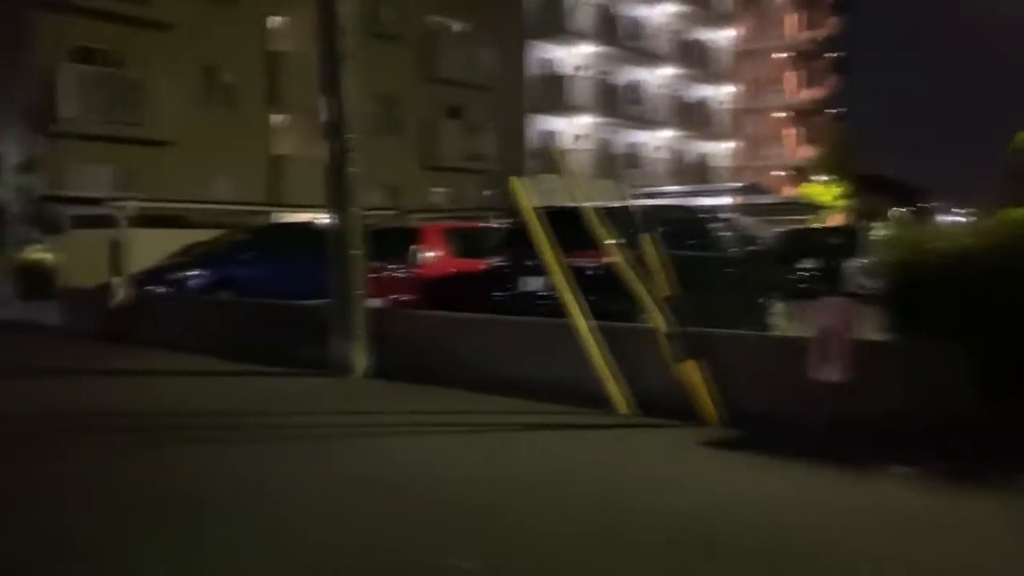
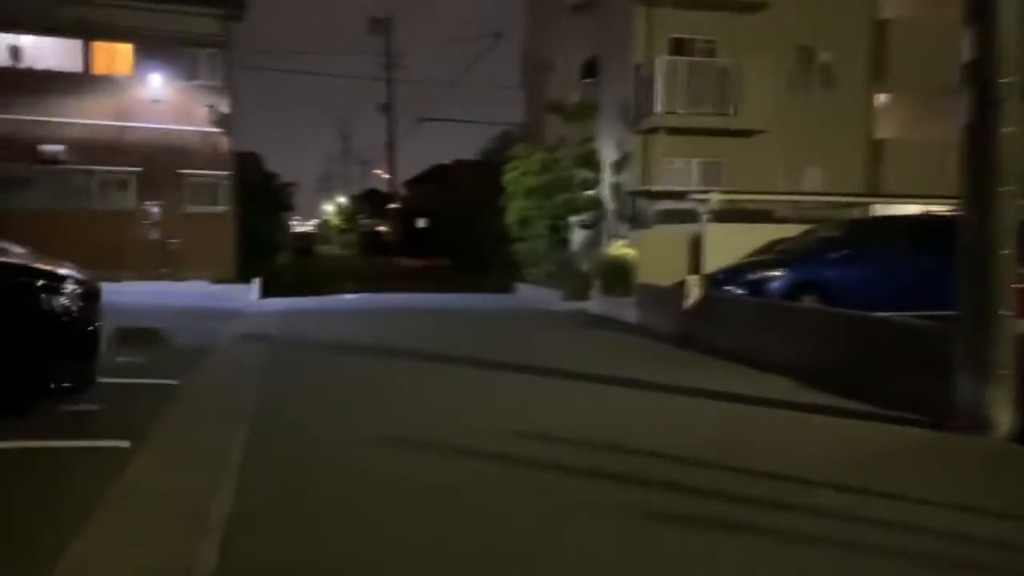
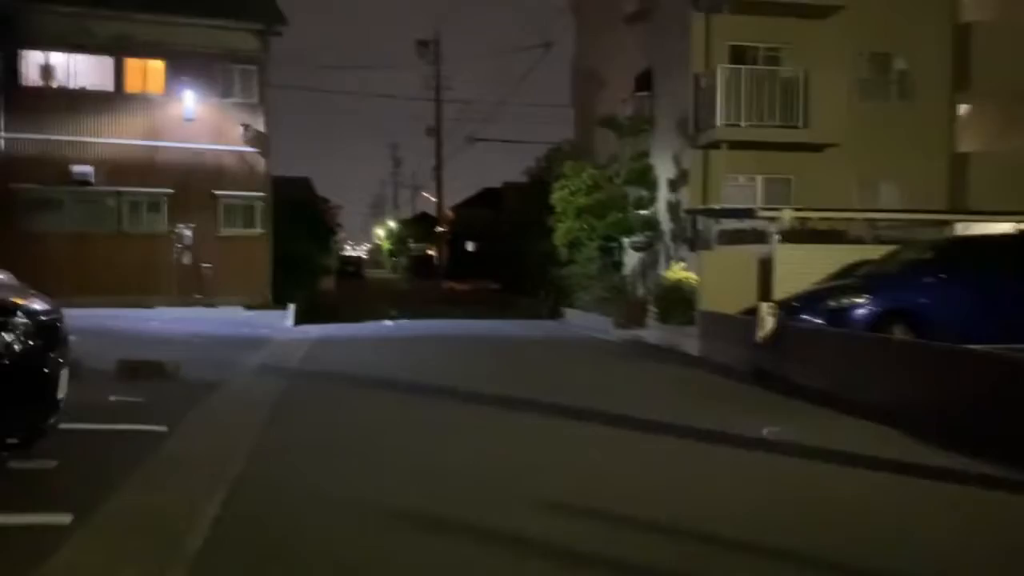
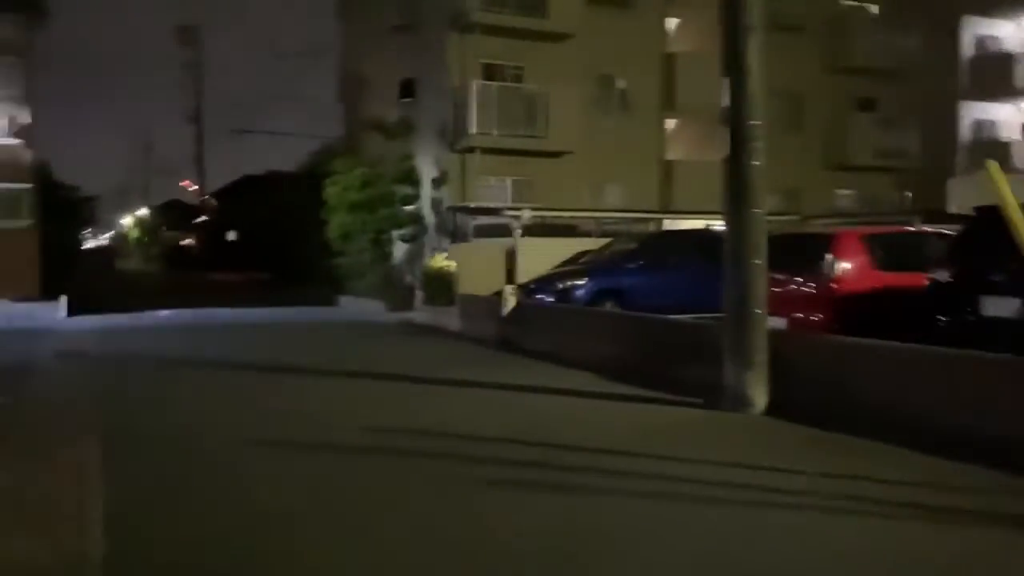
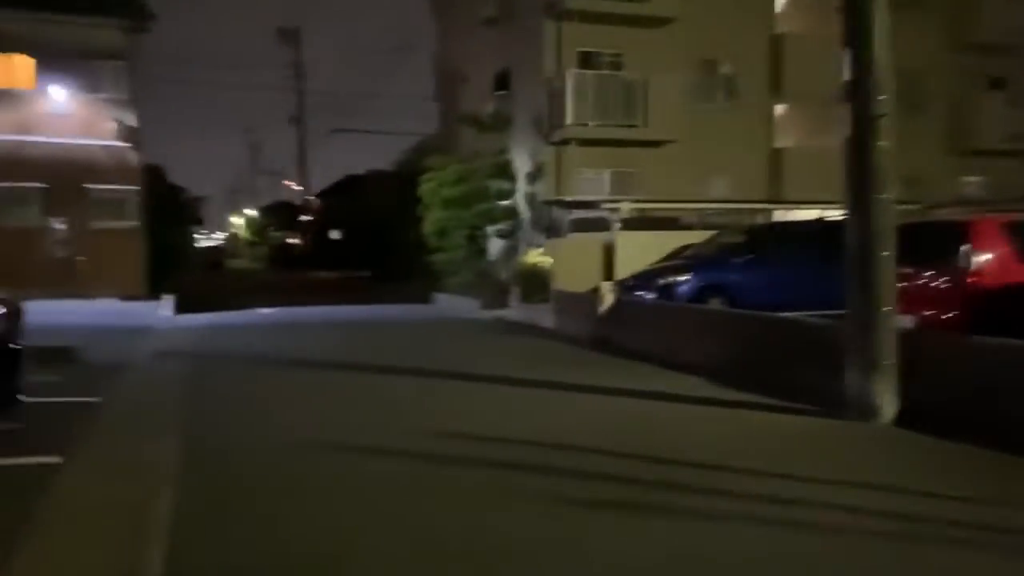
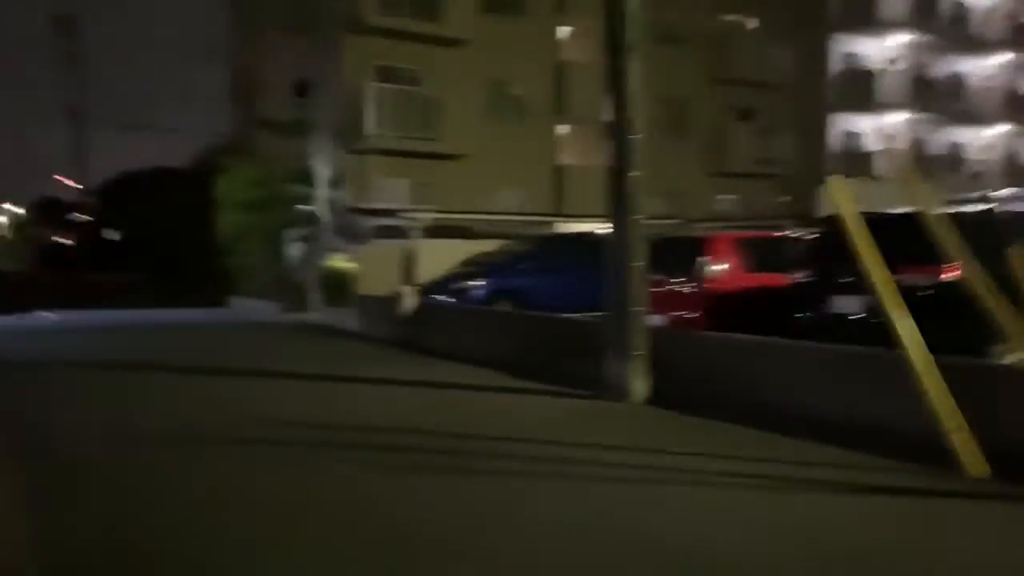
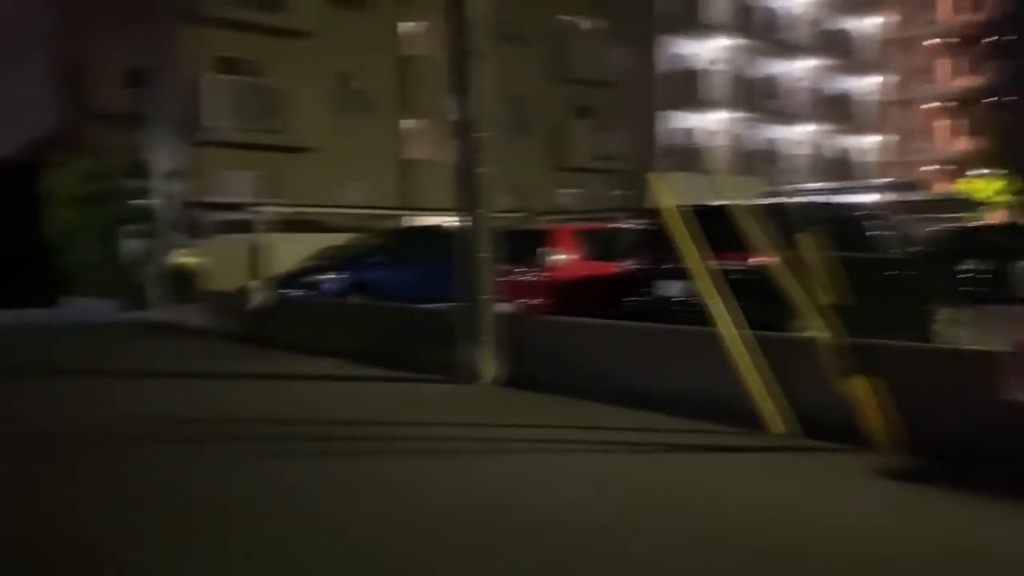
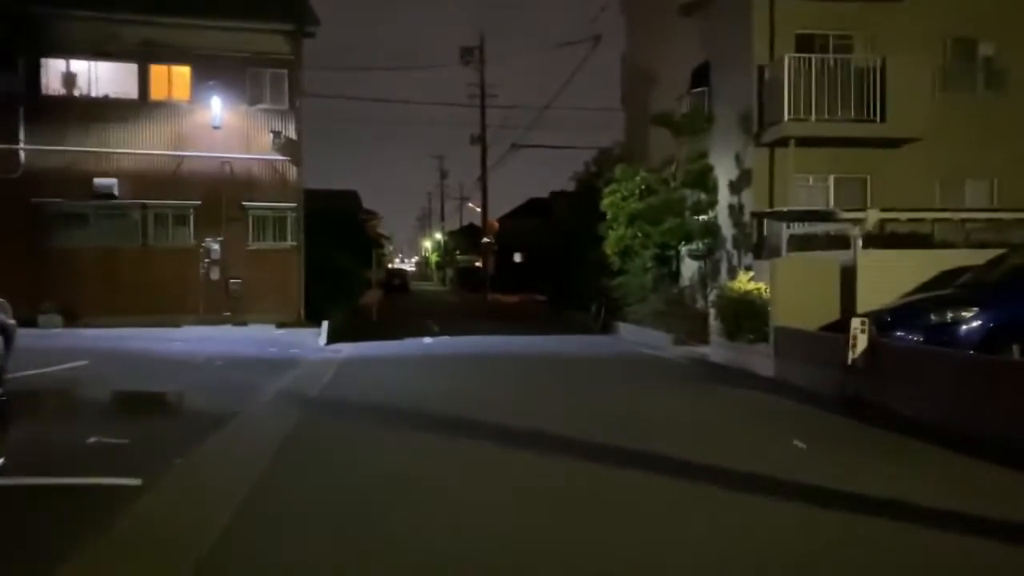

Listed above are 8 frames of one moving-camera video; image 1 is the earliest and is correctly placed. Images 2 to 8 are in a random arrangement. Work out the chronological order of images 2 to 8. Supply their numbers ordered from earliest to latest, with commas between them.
7, 6, 4, 5, 2, 3, 8
